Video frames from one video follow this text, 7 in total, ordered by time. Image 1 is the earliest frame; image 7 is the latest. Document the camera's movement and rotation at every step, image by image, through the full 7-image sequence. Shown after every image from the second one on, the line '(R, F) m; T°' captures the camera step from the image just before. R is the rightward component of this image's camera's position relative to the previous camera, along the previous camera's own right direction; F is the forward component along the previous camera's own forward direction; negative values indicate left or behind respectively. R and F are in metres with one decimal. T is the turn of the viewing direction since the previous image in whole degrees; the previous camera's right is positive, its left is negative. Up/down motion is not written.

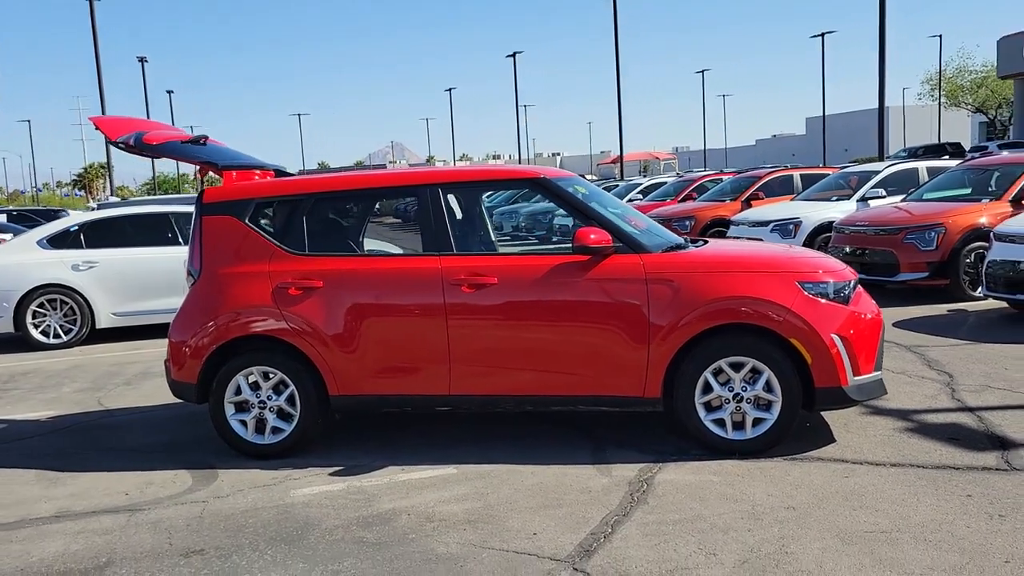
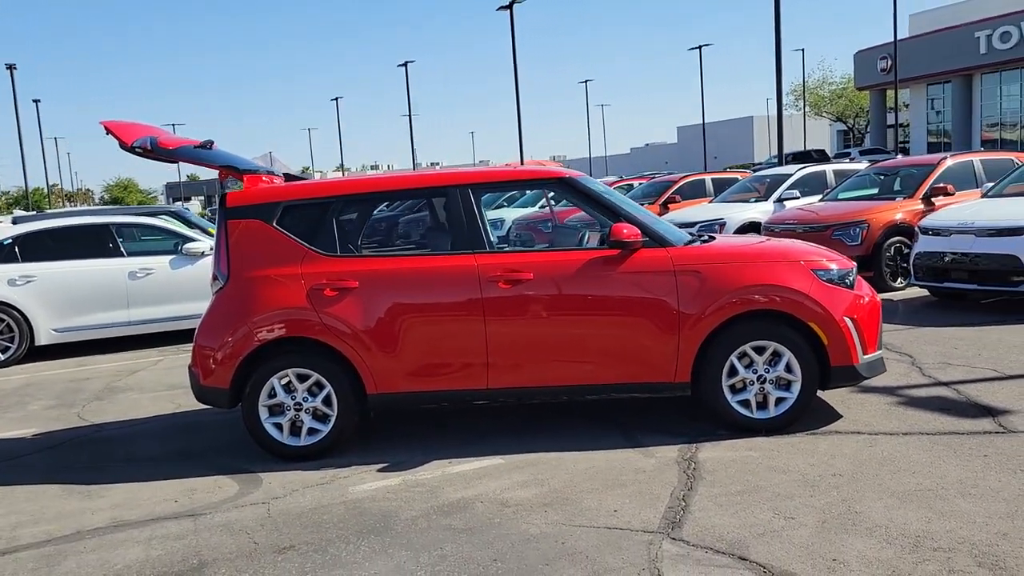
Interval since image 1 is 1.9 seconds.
(-0.9, -0.1) m; +8°
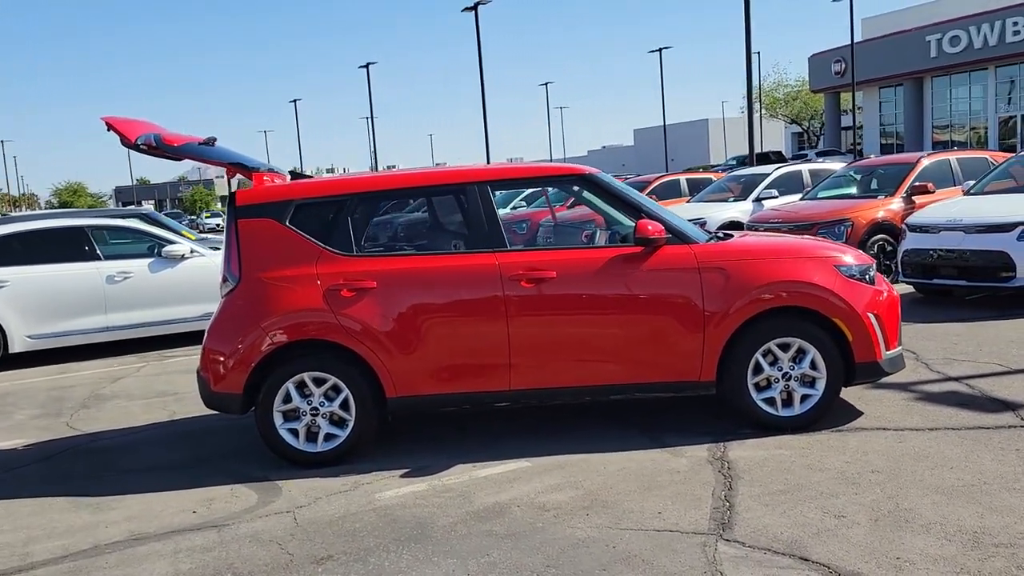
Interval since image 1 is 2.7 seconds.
(-0.4, +0.1) m; +3°
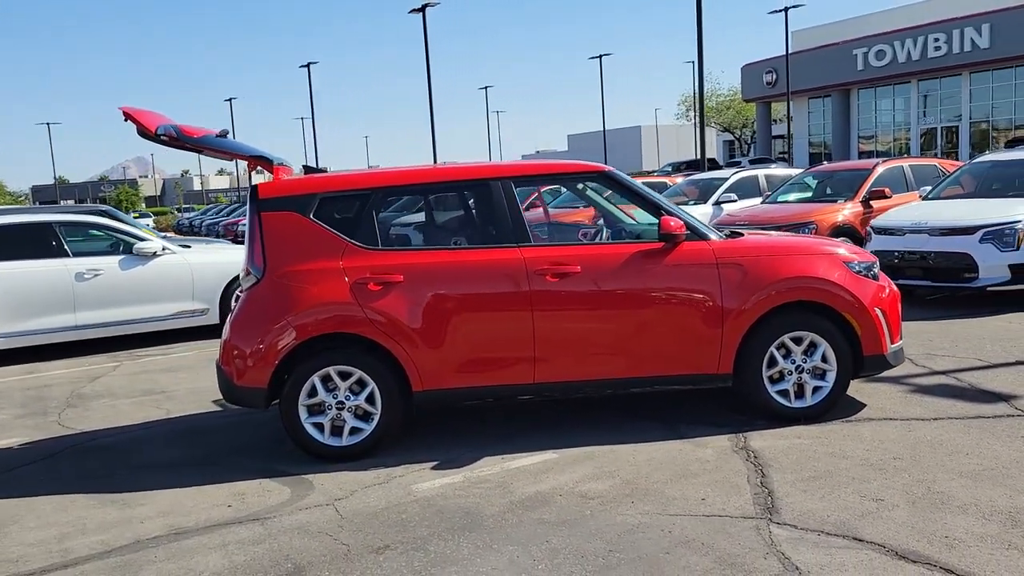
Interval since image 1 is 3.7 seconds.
(-0.6, 0.0) m; +4°
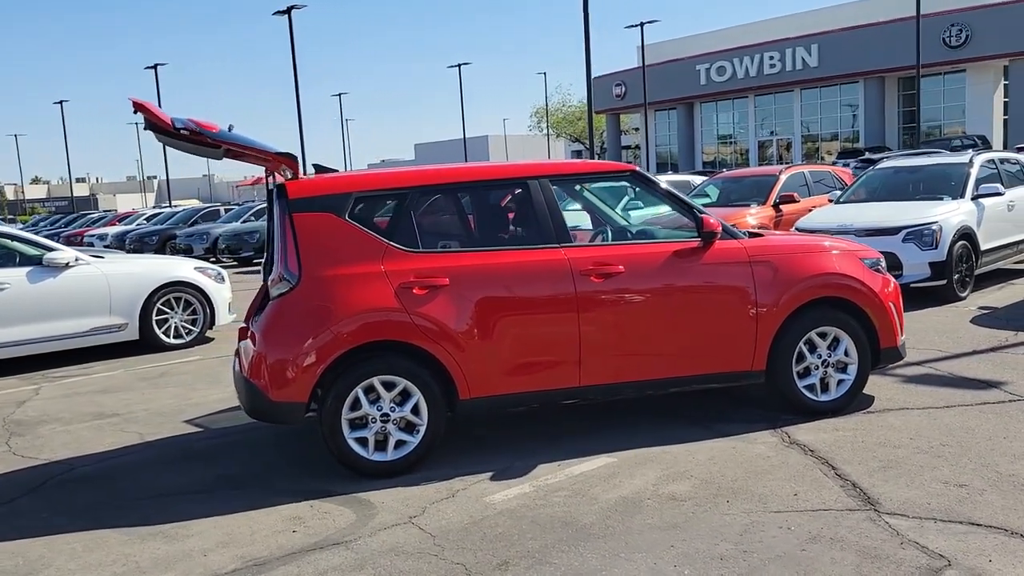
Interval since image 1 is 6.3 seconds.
(-1.2, +0.3) m; +10°
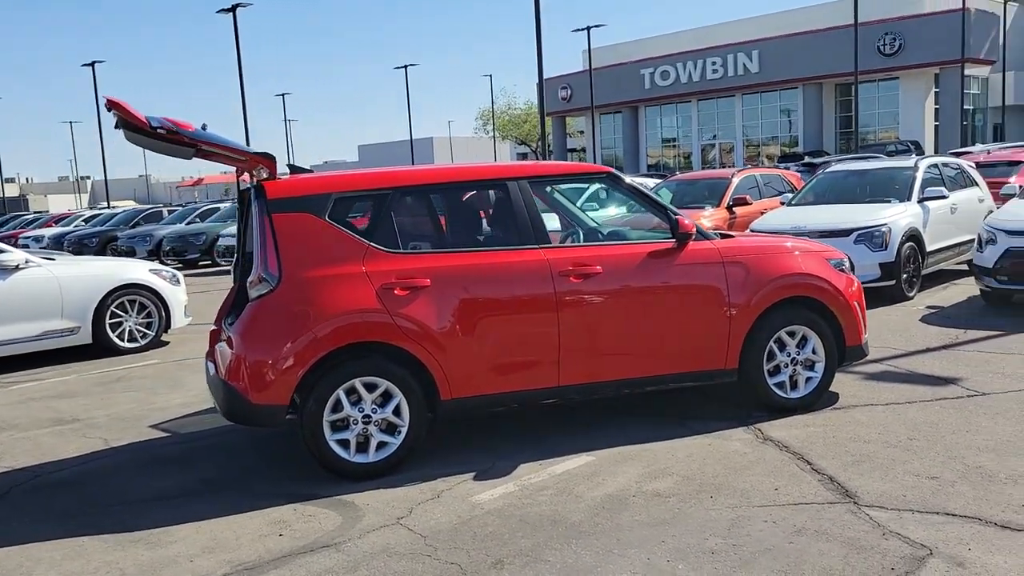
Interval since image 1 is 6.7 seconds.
(-0.2, 0.0) m; +4°
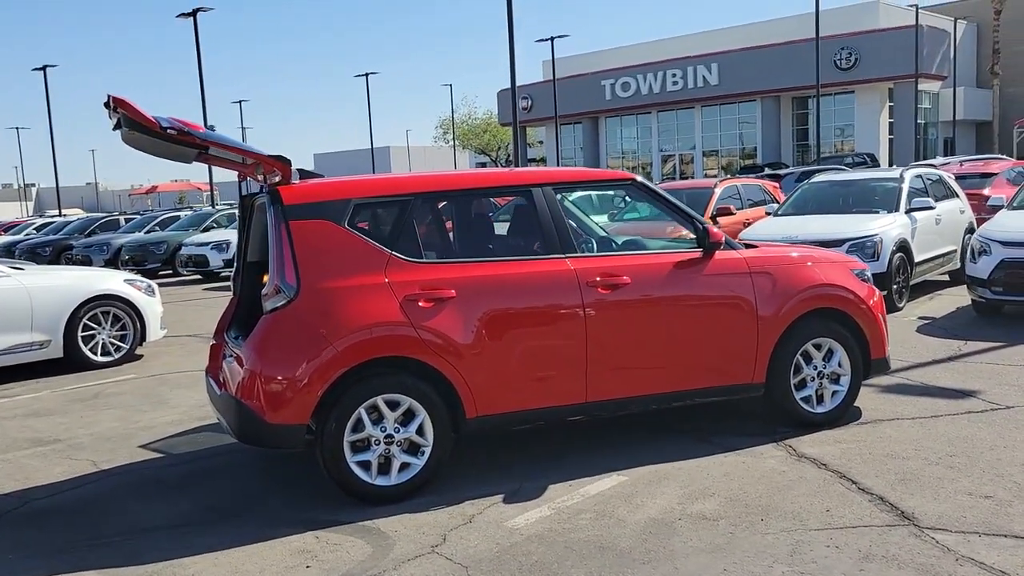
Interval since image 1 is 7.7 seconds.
(-0.4, +0.3) m; +3°
